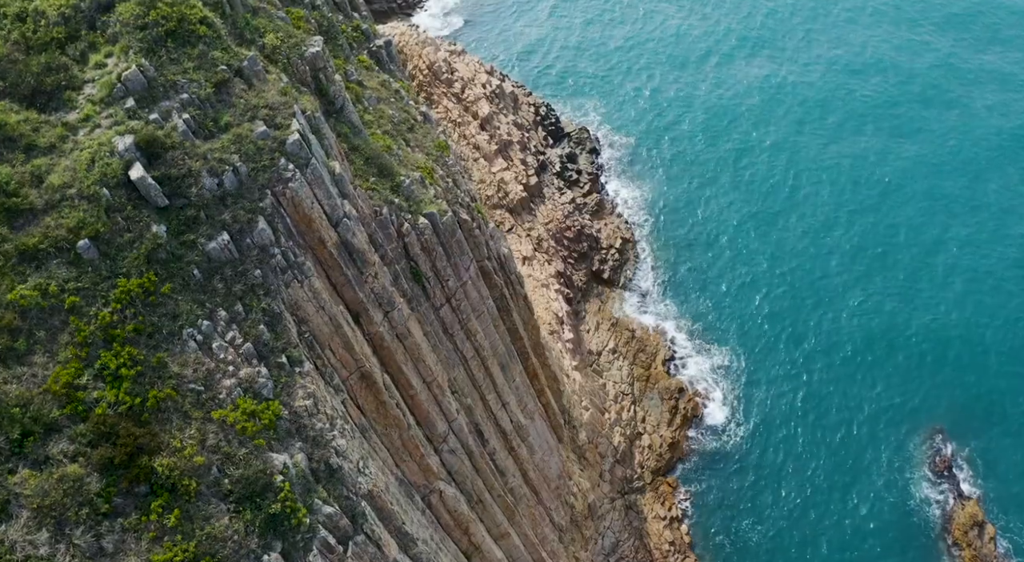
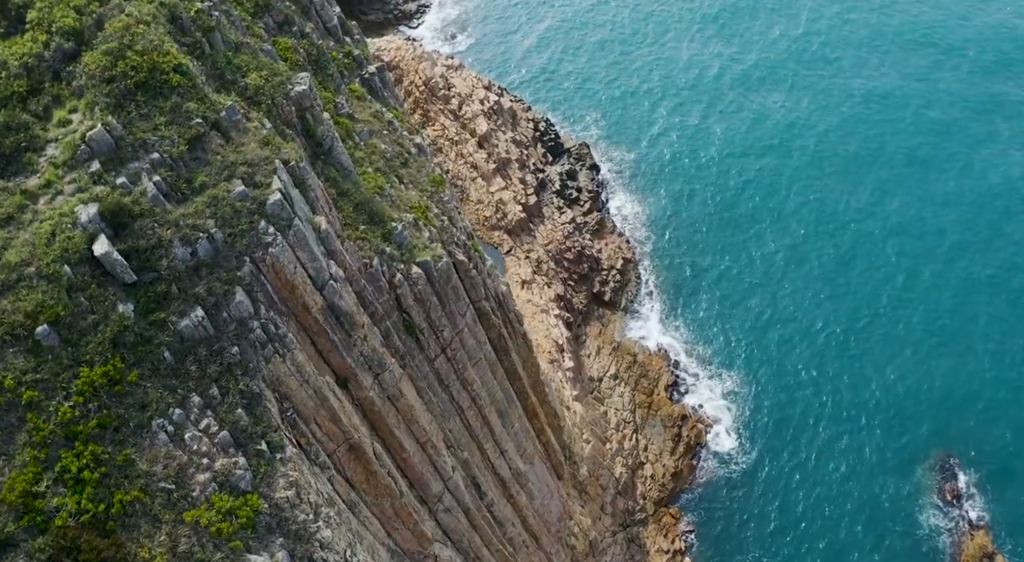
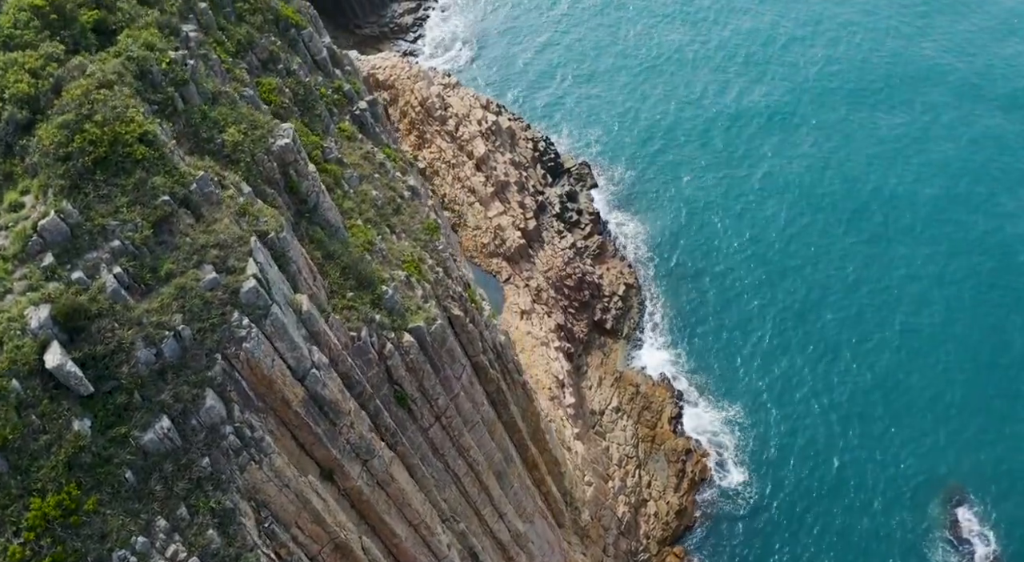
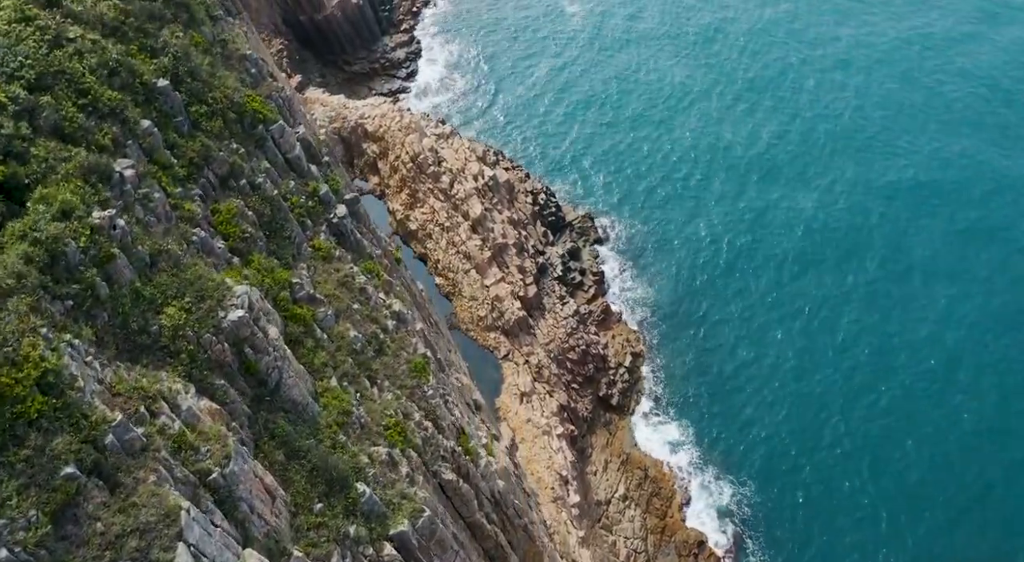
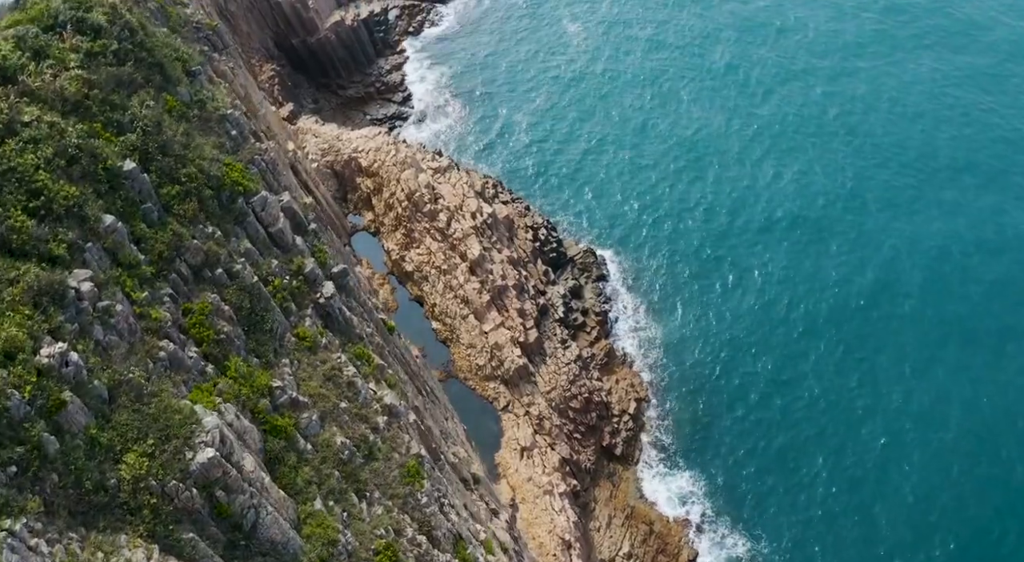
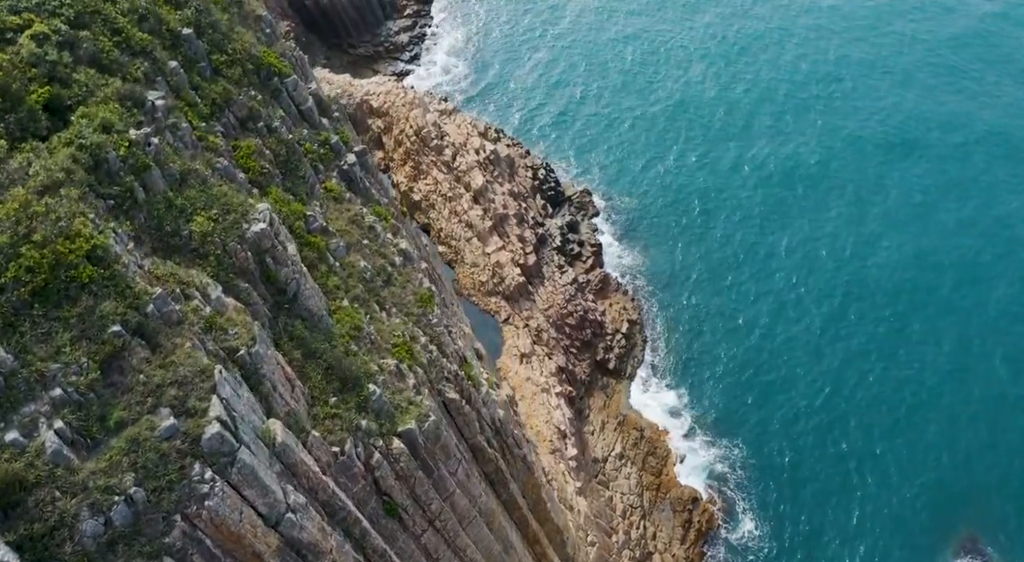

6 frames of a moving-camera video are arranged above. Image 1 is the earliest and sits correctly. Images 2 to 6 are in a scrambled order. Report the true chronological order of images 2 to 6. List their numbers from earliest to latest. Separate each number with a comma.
2, 3, 6, 4, 5
